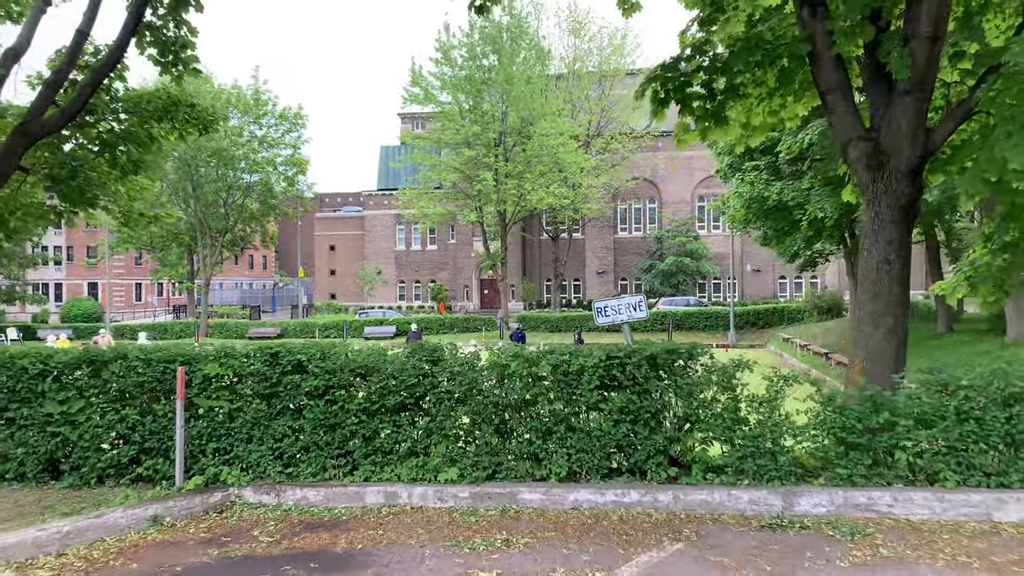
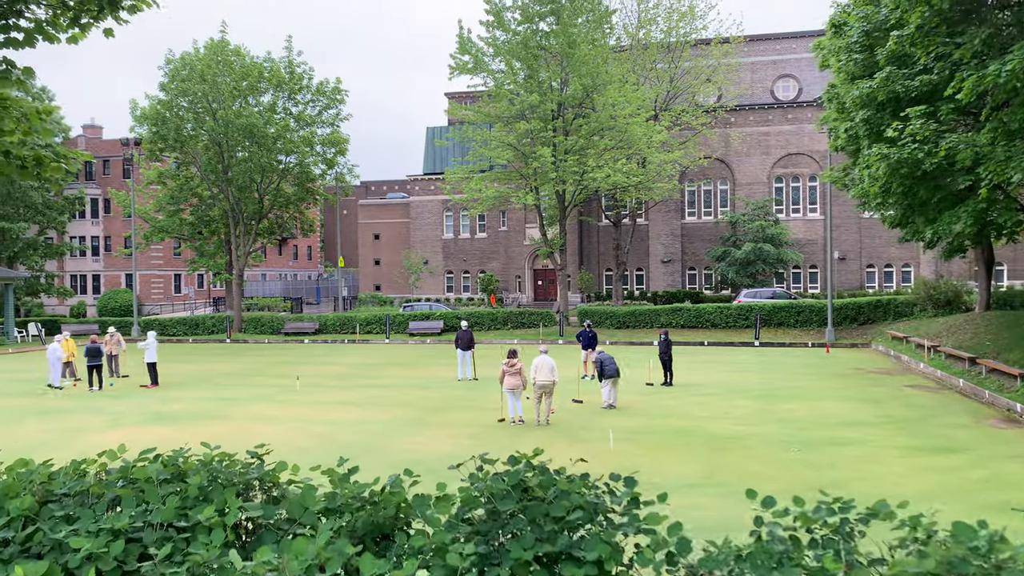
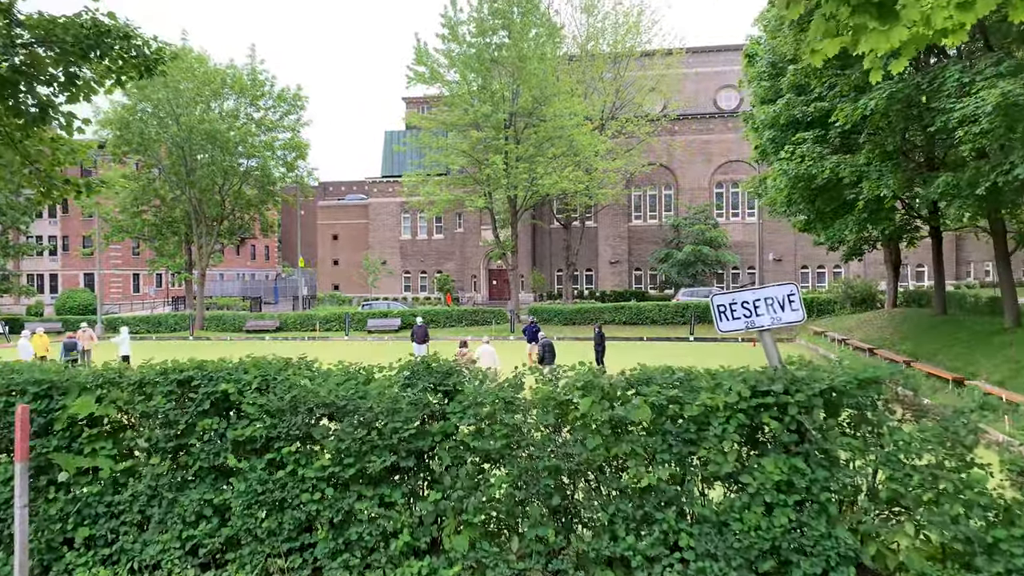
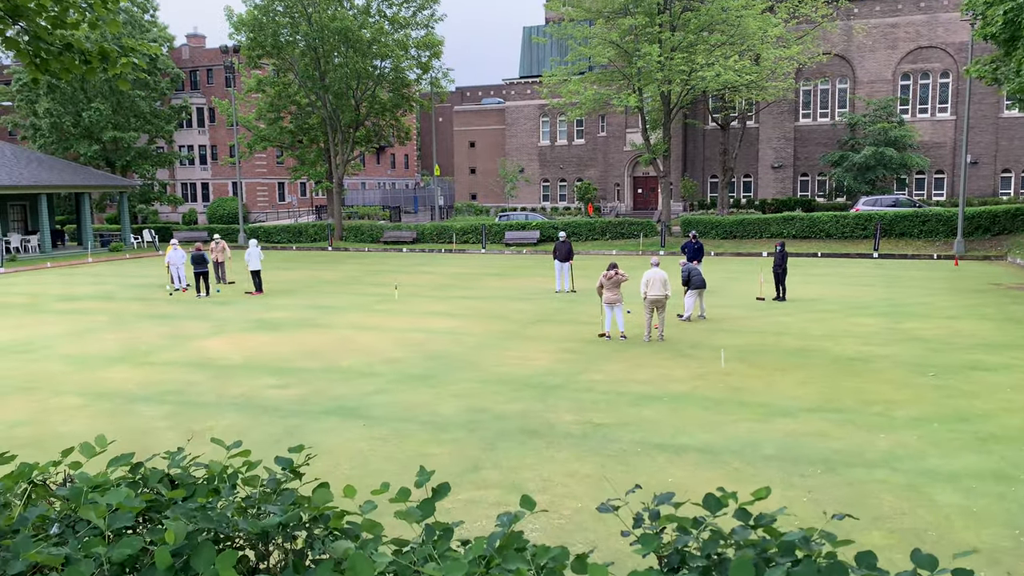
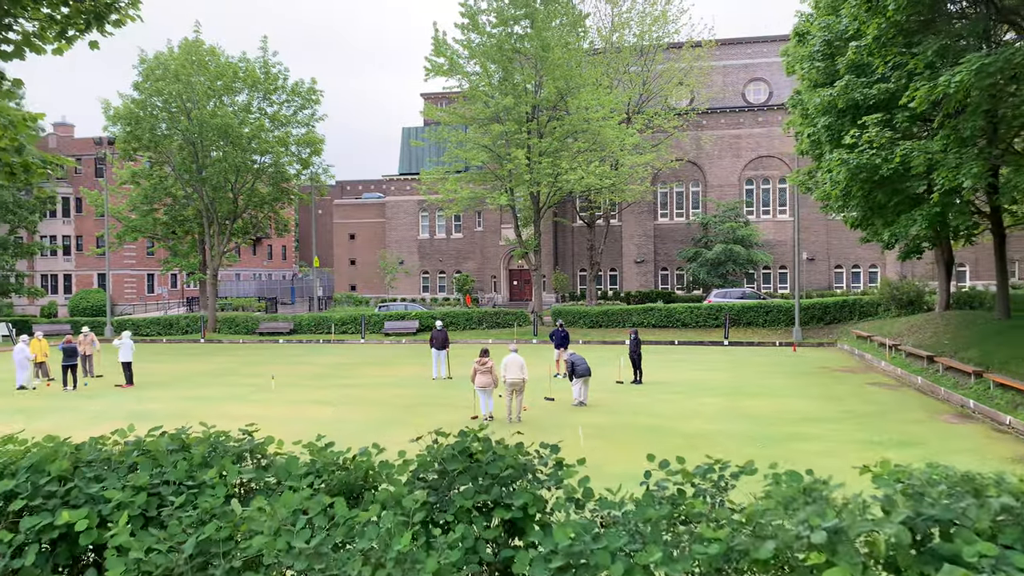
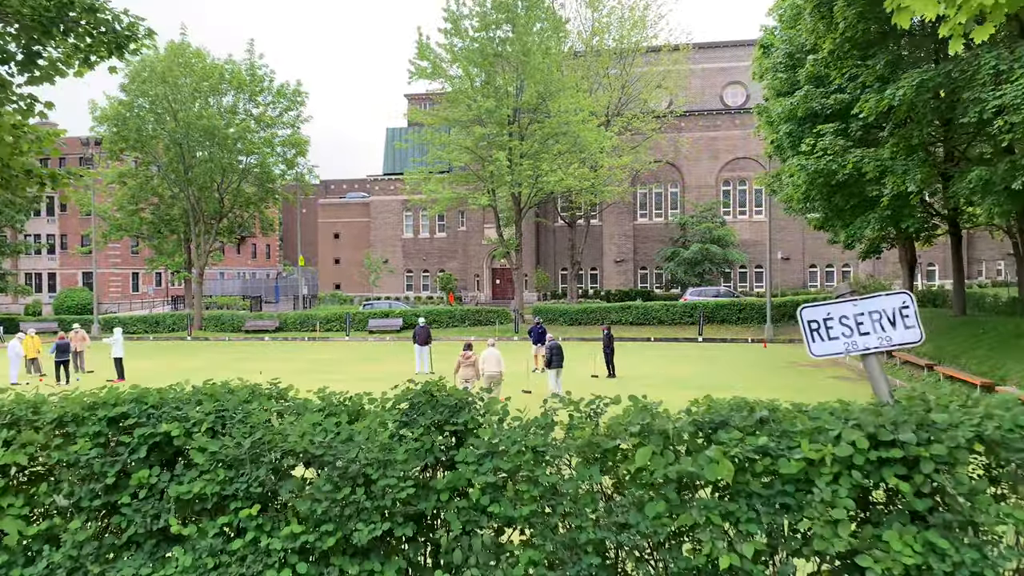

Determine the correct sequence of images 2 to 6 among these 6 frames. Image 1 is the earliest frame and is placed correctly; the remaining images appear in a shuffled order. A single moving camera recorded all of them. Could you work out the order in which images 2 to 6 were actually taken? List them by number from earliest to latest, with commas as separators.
3, 6, 5, 2, 4
